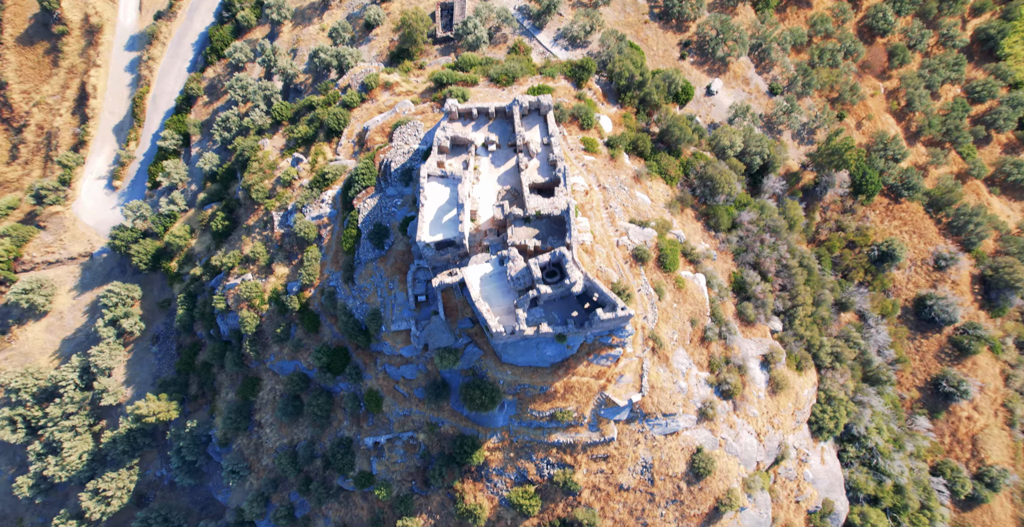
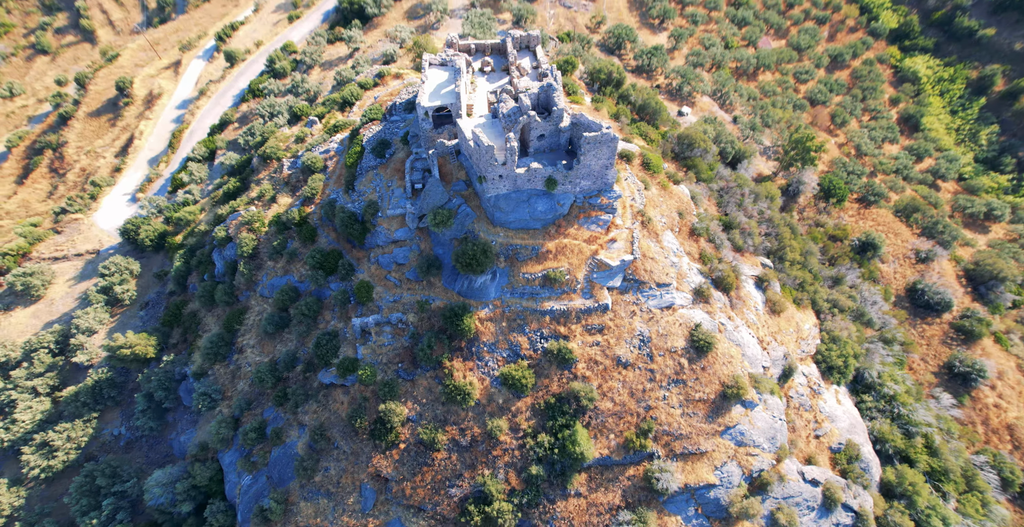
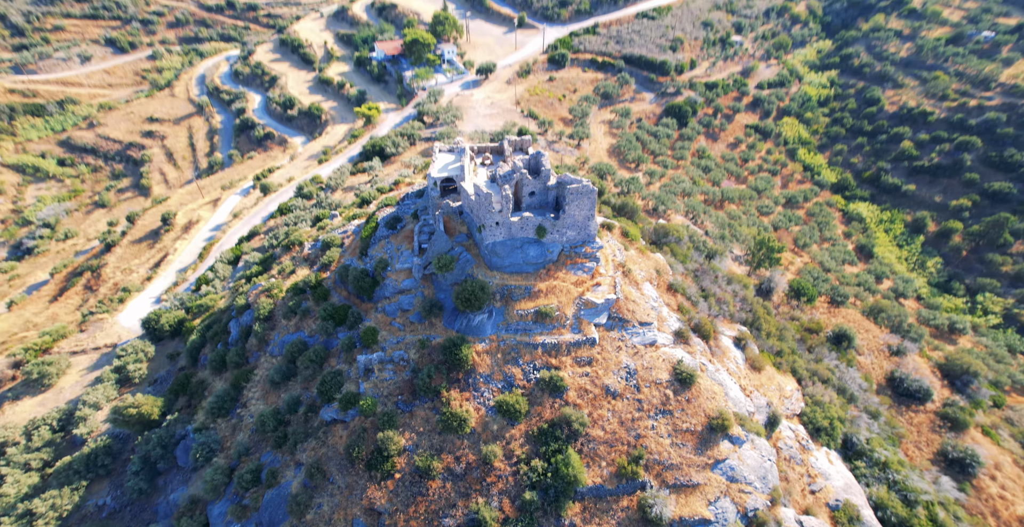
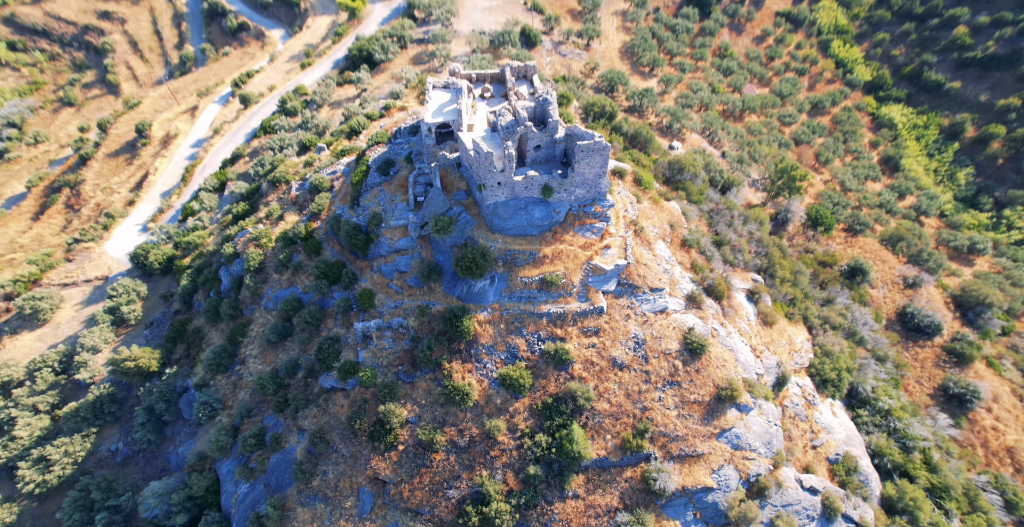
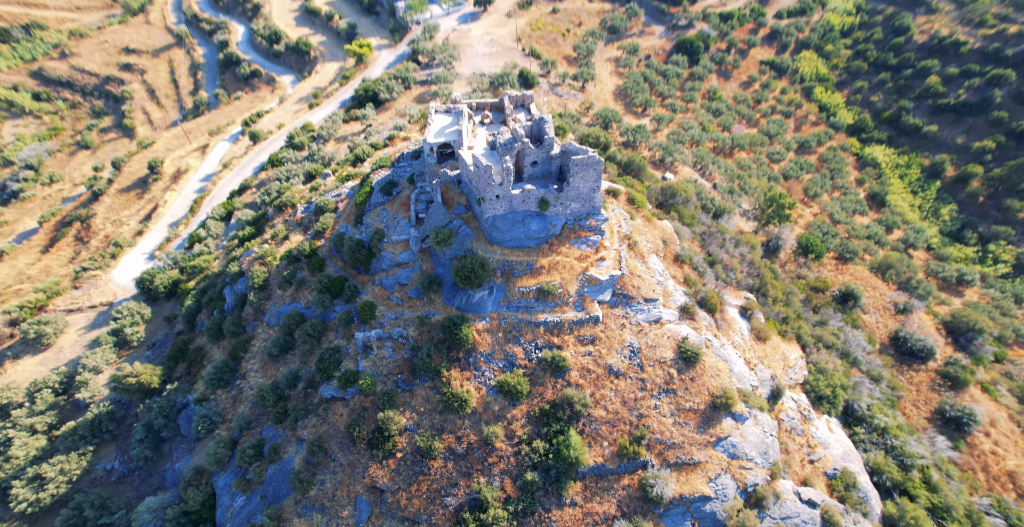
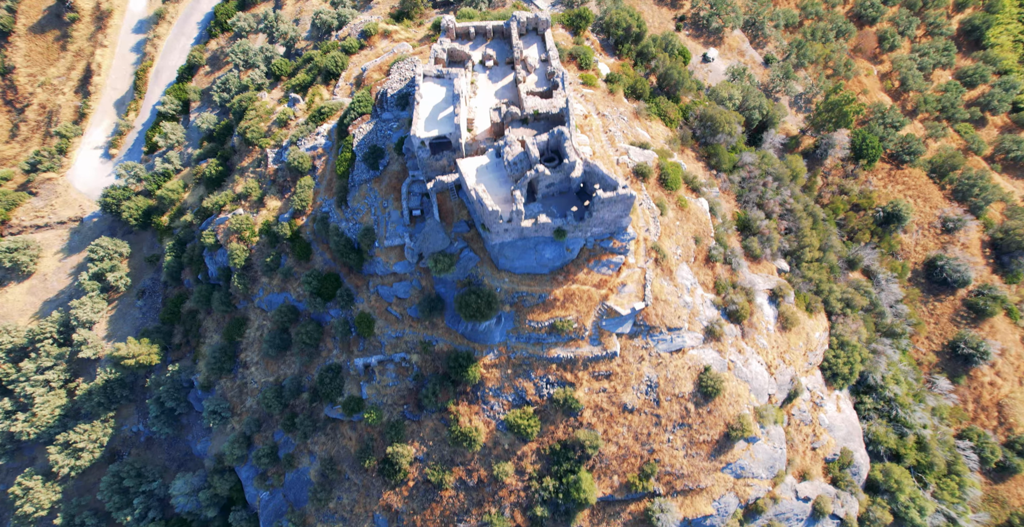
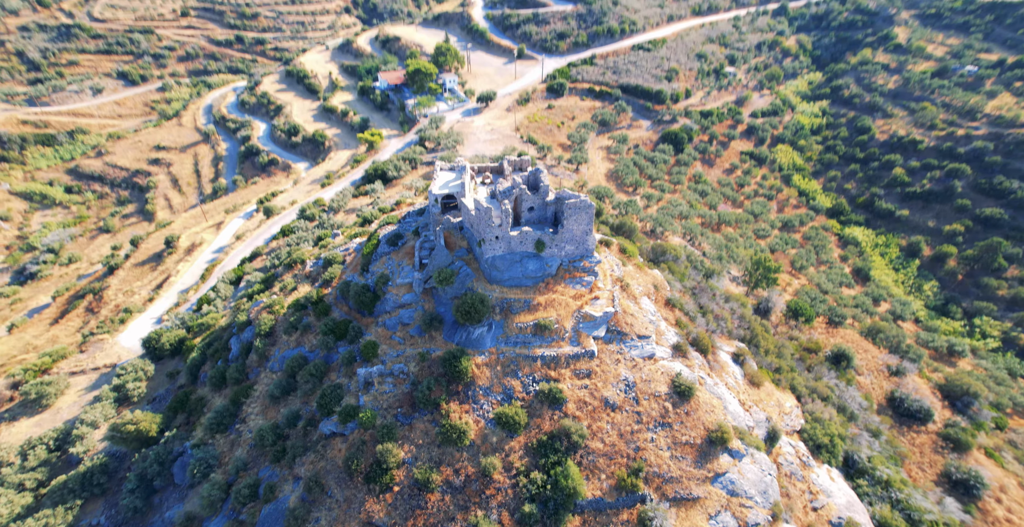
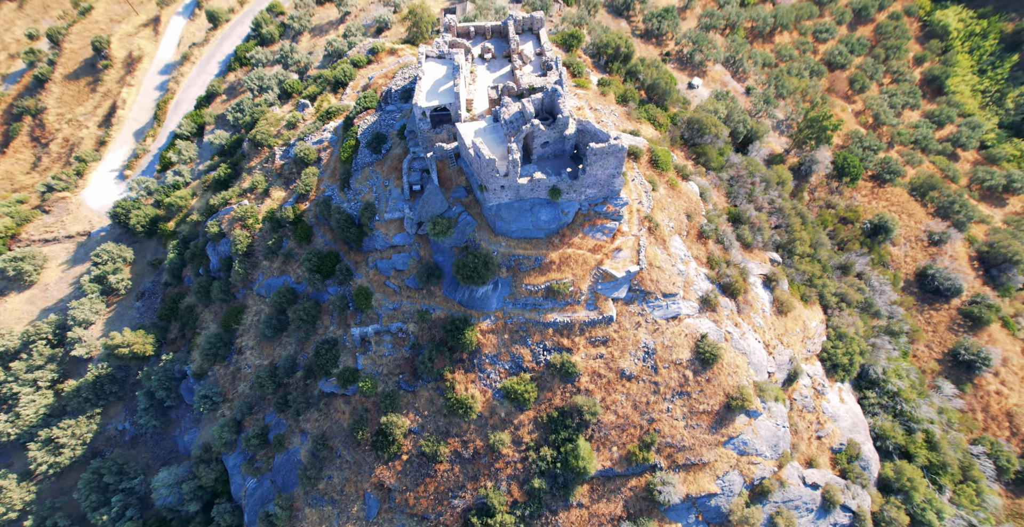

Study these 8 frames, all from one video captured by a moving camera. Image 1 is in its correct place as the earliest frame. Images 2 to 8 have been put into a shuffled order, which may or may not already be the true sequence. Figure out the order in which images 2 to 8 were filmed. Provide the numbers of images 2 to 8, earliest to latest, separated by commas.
6, 8, 2, 4, 5, 3, 7
